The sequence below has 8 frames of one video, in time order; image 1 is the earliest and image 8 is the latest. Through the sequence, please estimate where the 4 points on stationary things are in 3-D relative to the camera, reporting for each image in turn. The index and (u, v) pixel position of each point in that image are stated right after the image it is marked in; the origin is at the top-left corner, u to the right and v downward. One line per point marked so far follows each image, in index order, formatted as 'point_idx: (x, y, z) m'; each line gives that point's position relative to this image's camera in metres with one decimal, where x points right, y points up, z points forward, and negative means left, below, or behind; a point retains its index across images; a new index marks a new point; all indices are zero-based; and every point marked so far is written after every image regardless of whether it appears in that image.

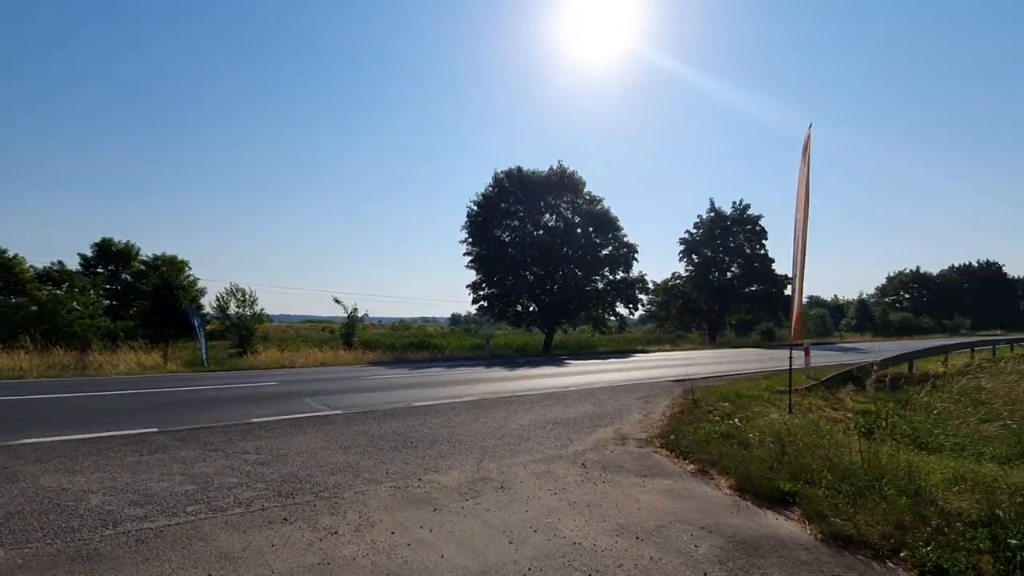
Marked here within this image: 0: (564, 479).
0: (+0.6, -2.2, +5.9) m
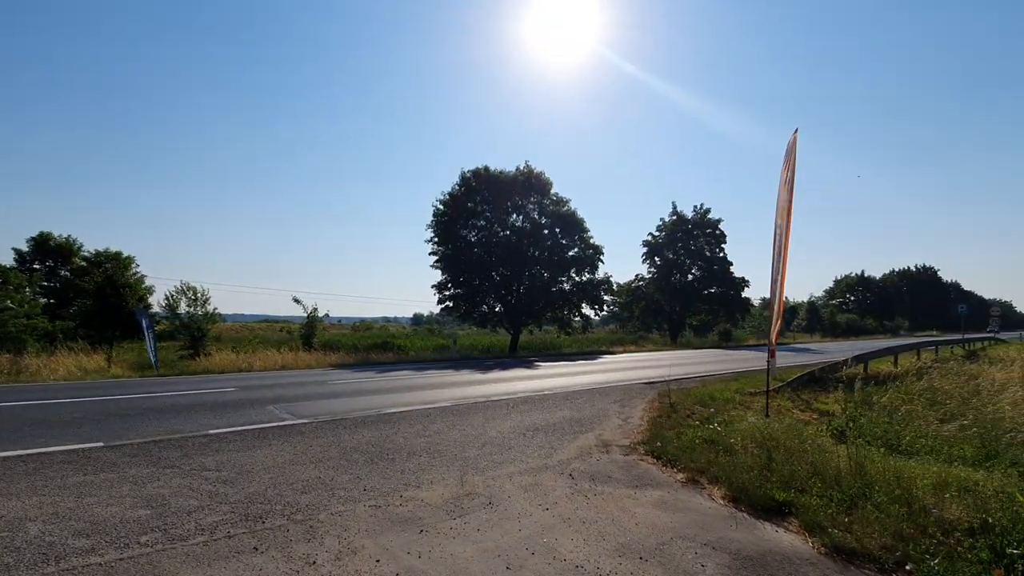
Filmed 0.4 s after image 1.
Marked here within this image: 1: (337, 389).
0: (+0.5, -2.2, +5.7) m
1: (-4.3, -2.4, +12.5) m
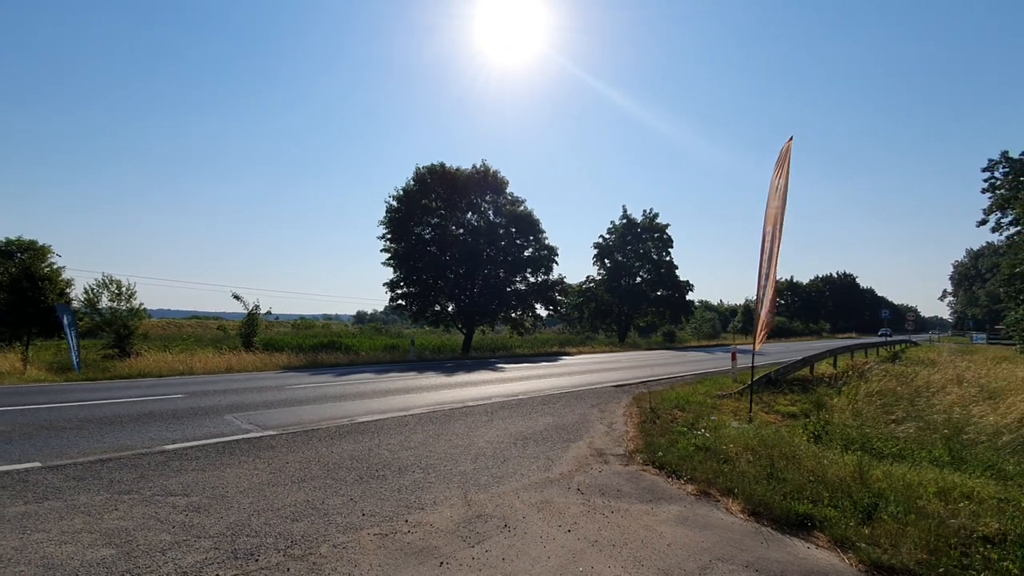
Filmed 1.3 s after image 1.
0: (+0.6, -2.3, +5.3) m
1: (-4.9, -2.4, +11.6) m
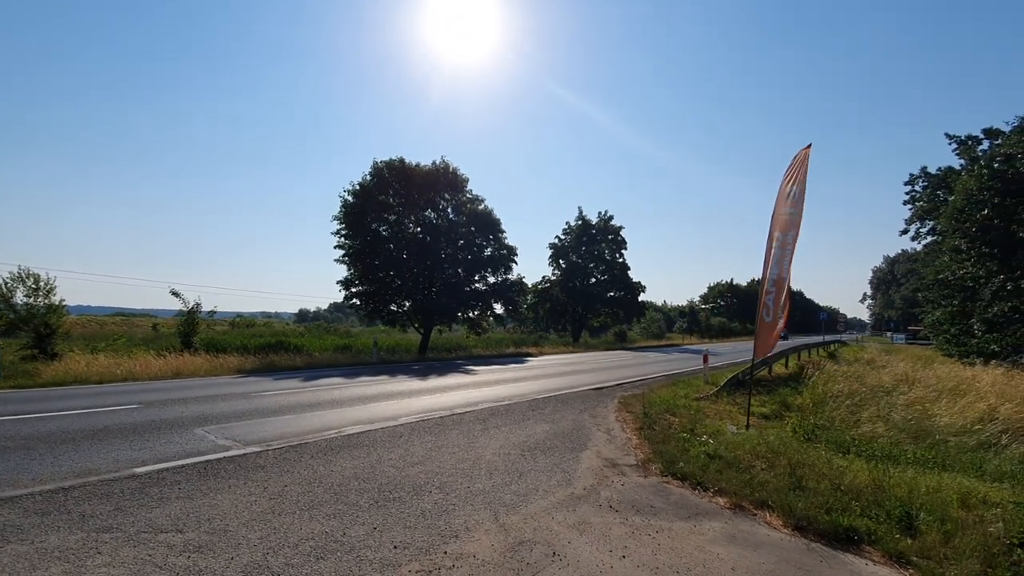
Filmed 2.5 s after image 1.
0: (+1.0, -2.3, +5.0) m
1: (-5.1, -2.4, +10.6) m
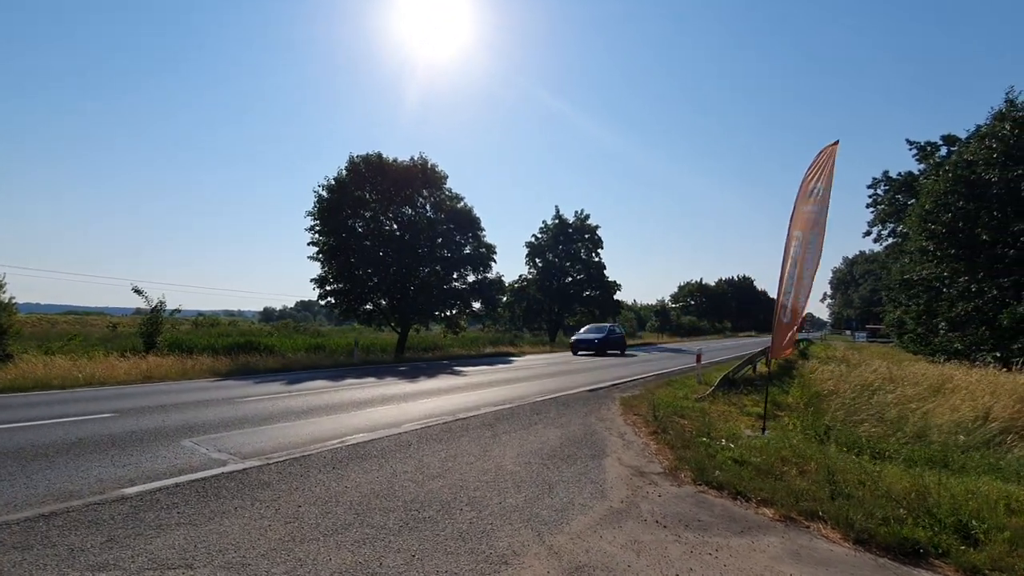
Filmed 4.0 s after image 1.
0: (+1.4, -2.3, +4.6) m
1: (-5.0, -2.3, +9.9) m
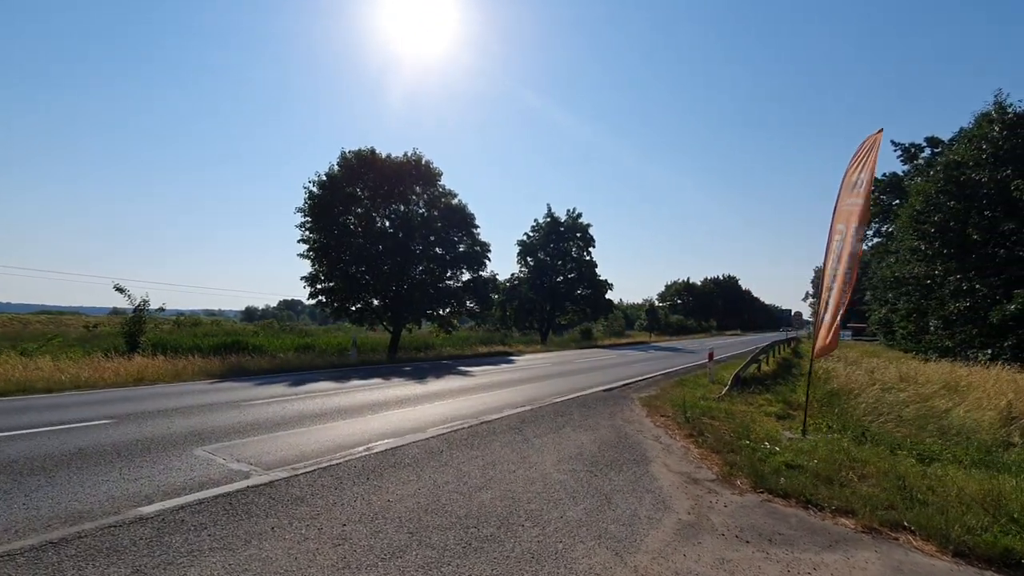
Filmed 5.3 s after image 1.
0: (+2.0, -2.3, +4.1) m
1: (-4.5, -2.2, +9.2) m
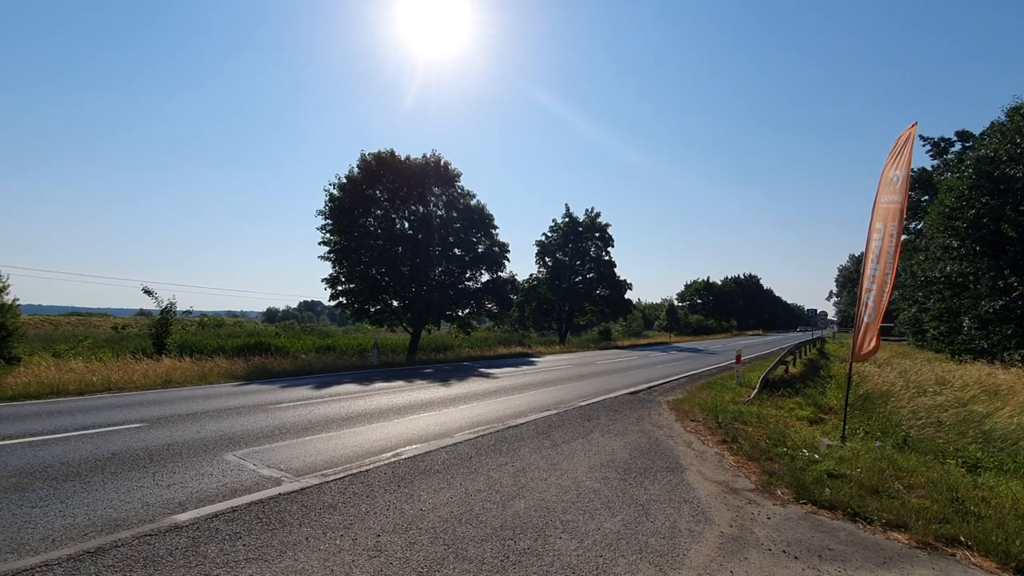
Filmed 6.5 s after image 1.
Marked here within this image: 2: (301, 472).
0: (+2.3, -2.3, +3.9) m
1: (-4.0, -2.3, +9.3) m
2: (-2.5, -2.2, +6.2) m
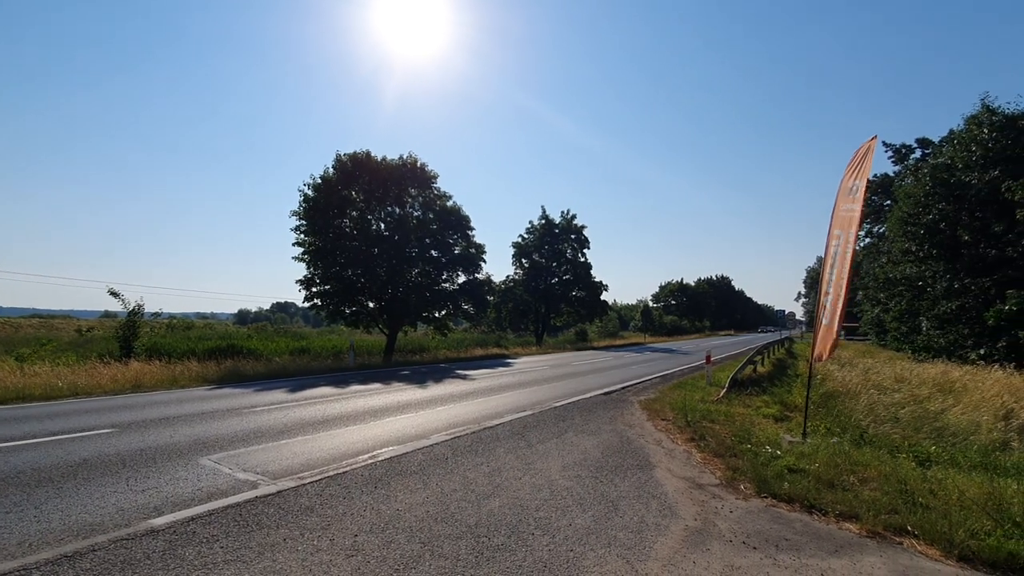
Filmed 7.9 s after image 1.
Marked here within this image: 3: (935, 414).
0: (+2.1, -2.4, +4.2) m
1: (-4.5, -2.4, +9.2) m
2: (-2.8, -2.3, +6.3) m
3: (+9.9, -3.0, +12.3) m
